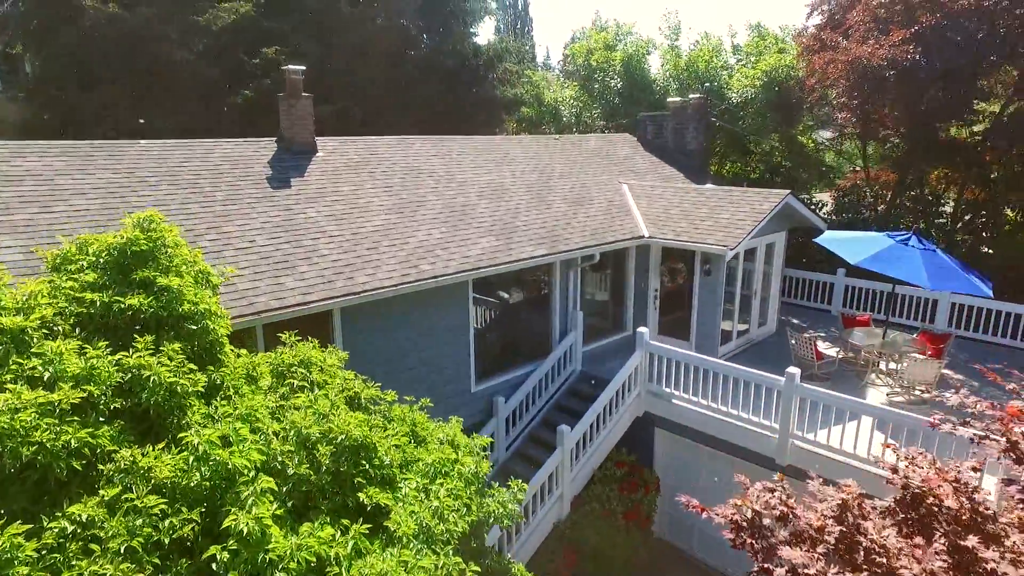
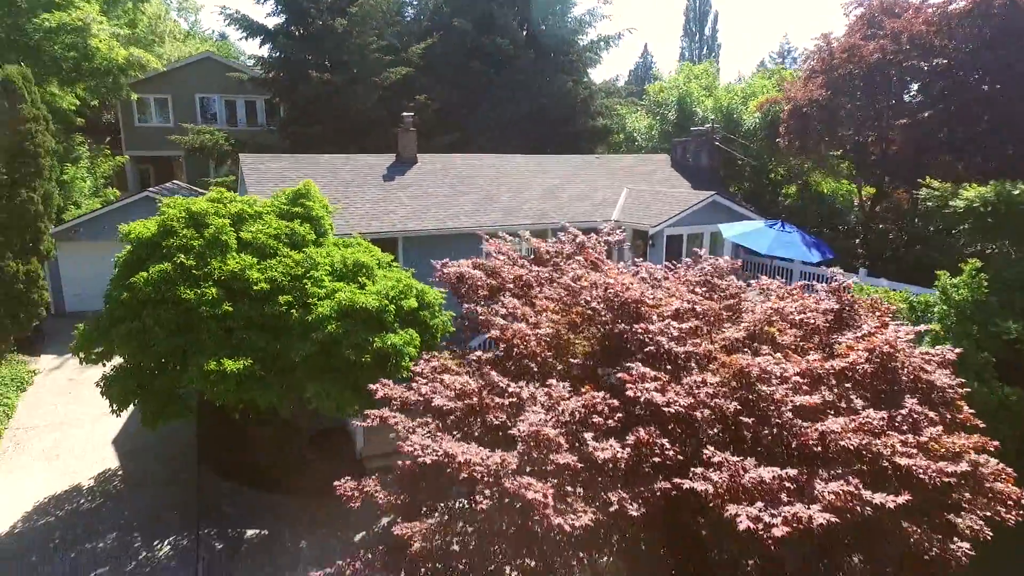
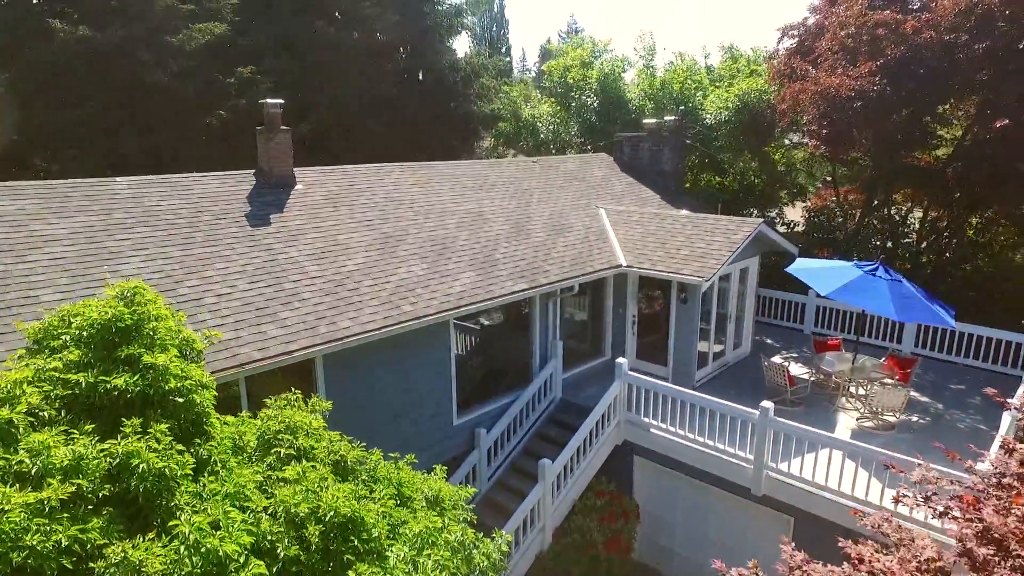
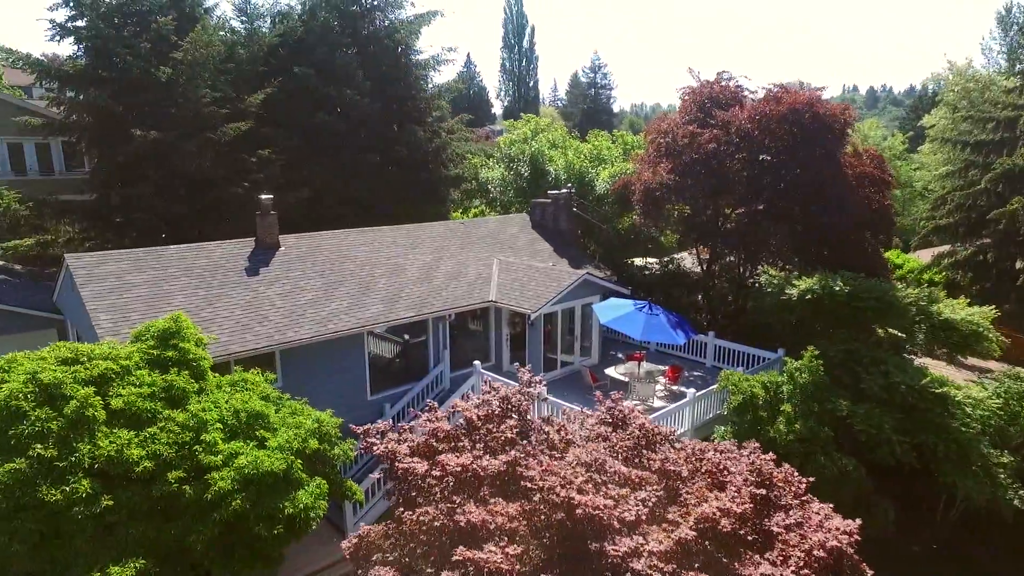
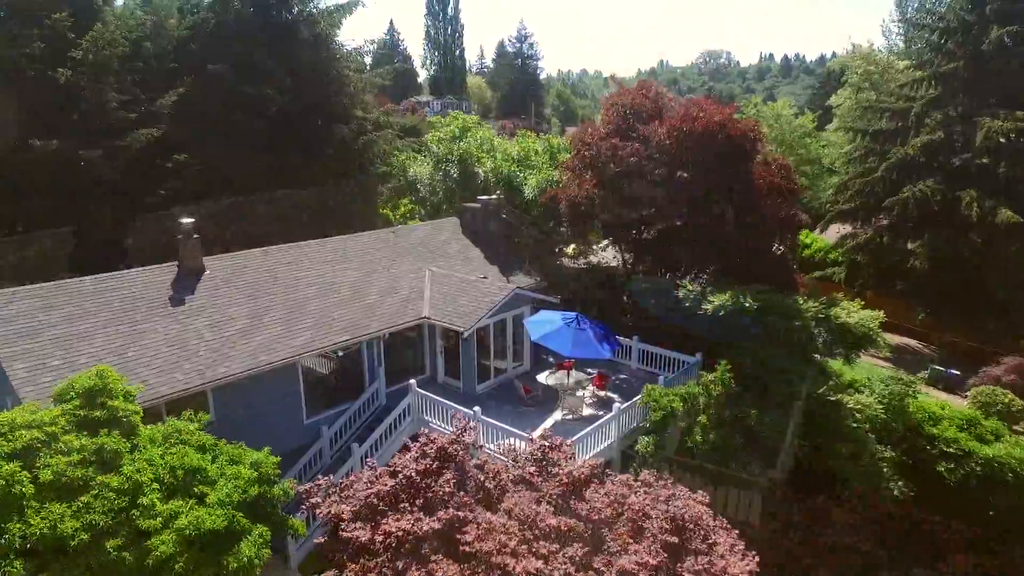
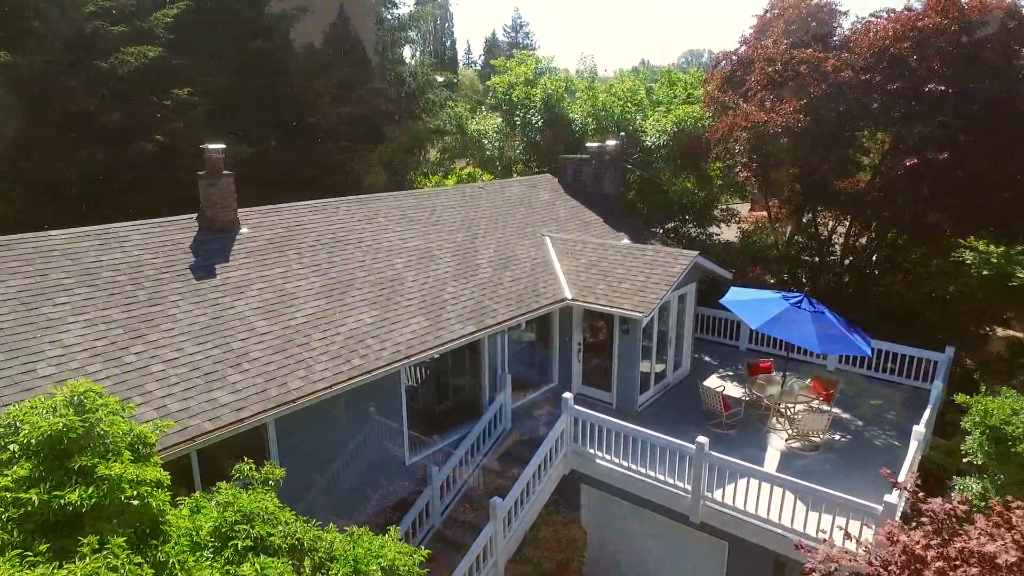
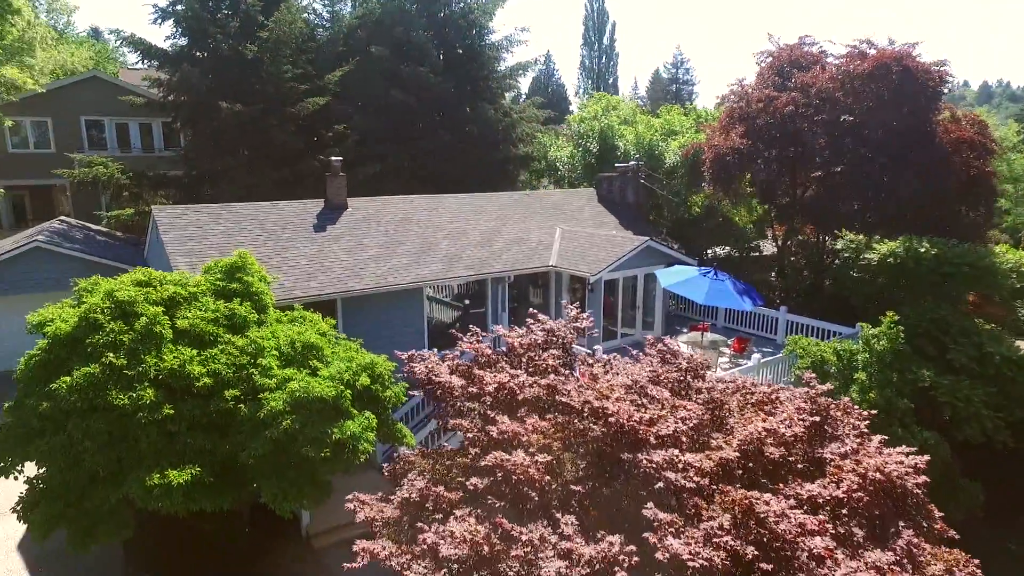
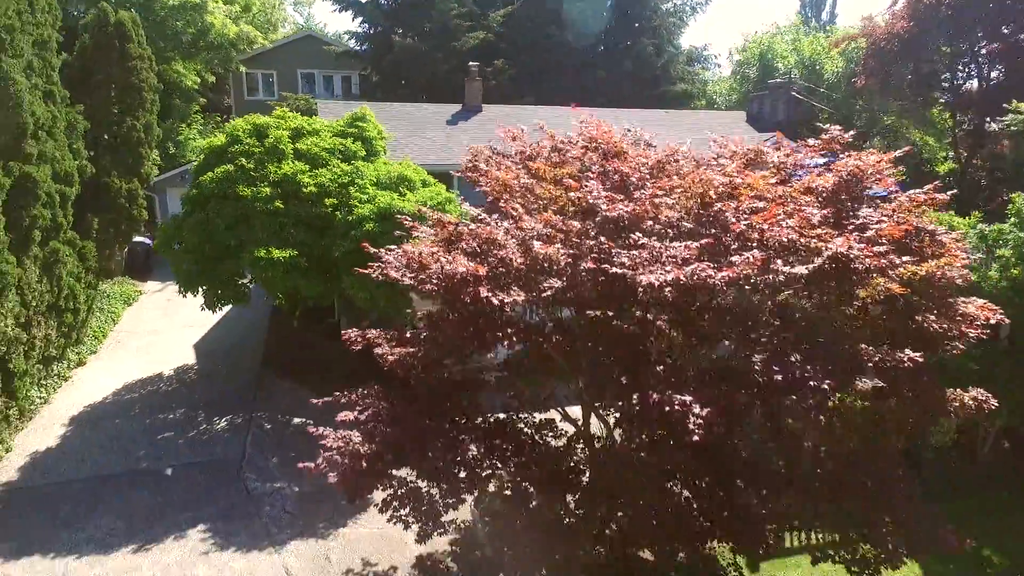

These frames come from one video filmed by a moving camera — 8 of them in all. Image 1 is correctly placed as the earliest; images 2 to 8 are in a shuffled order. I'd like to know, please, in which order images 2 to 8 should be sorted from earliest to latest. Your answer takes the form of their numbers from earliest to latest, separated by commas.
3, 6, 5, 4, 7, 2, 8
